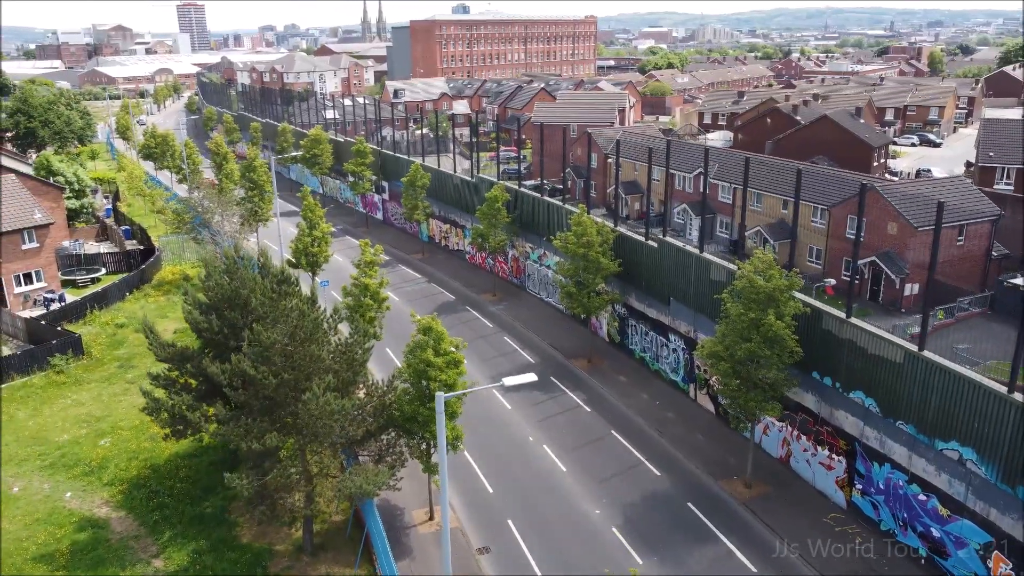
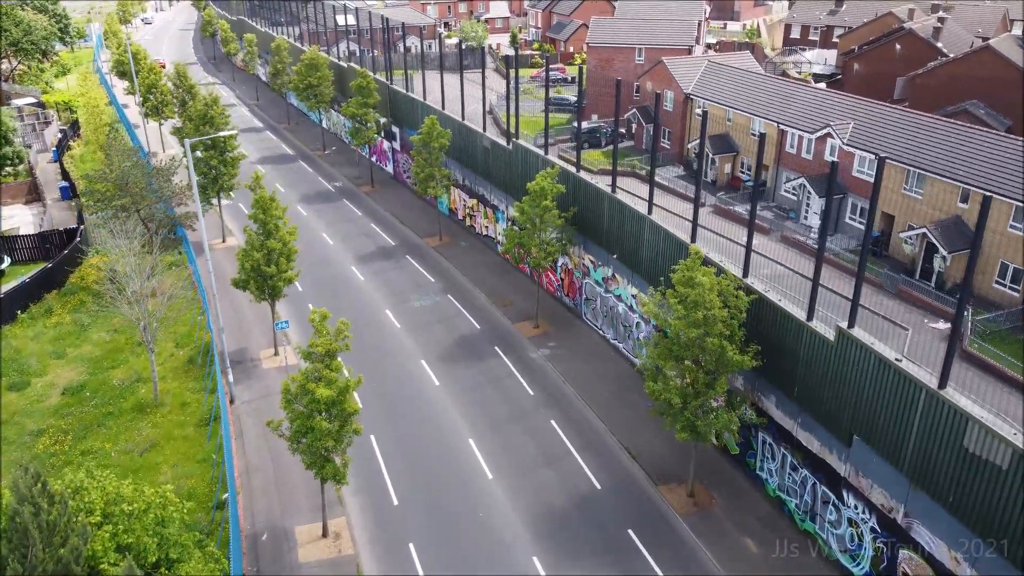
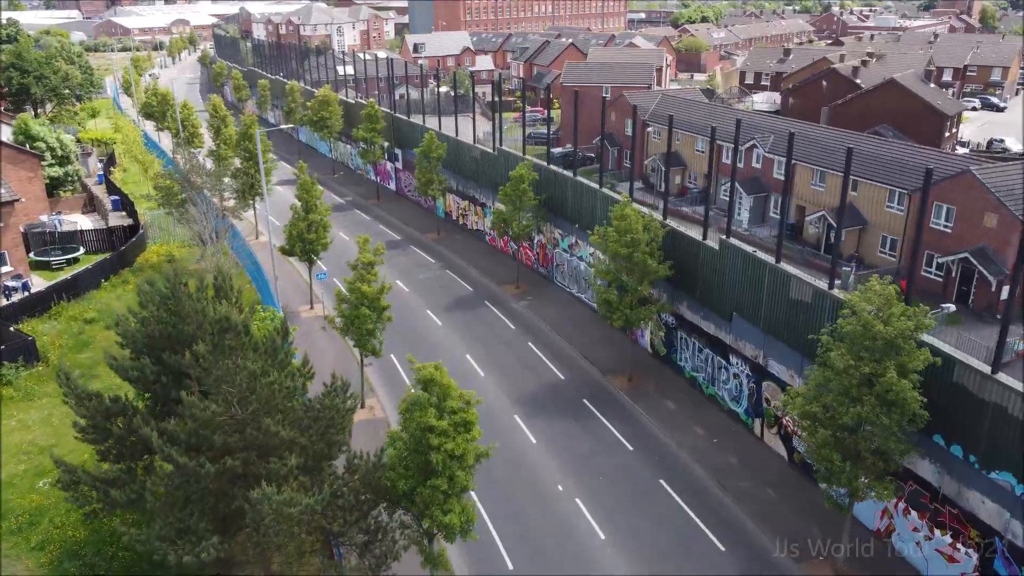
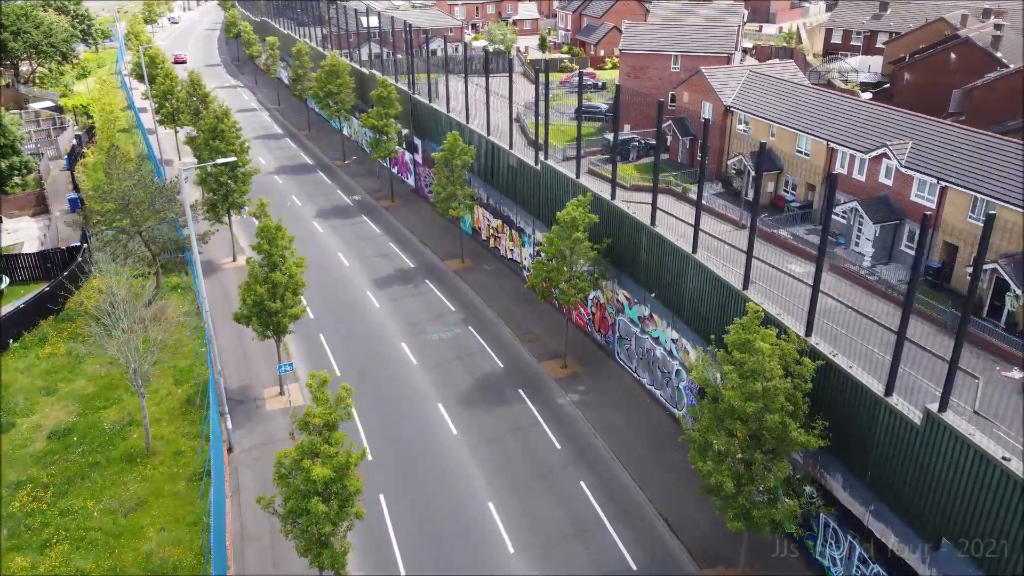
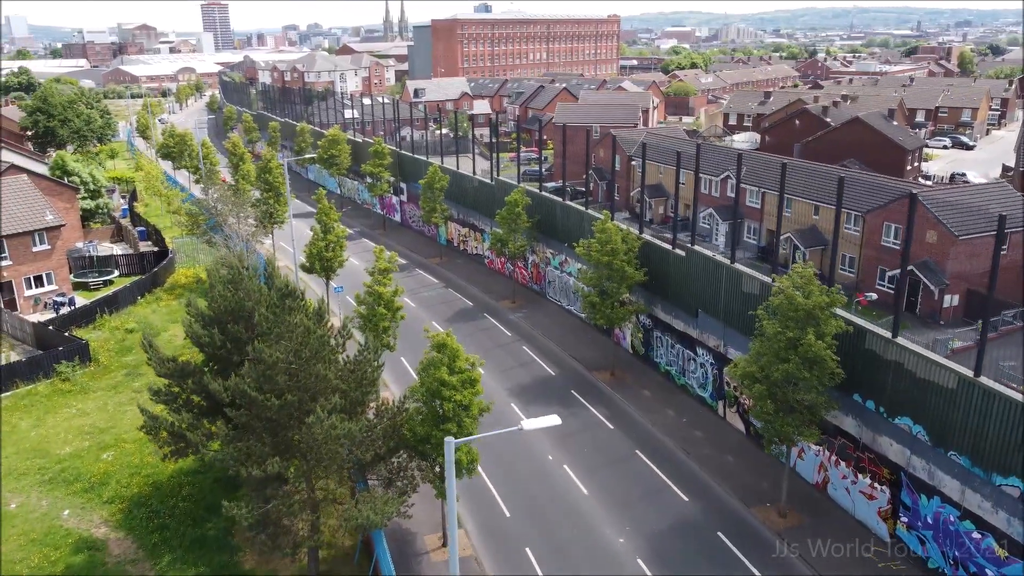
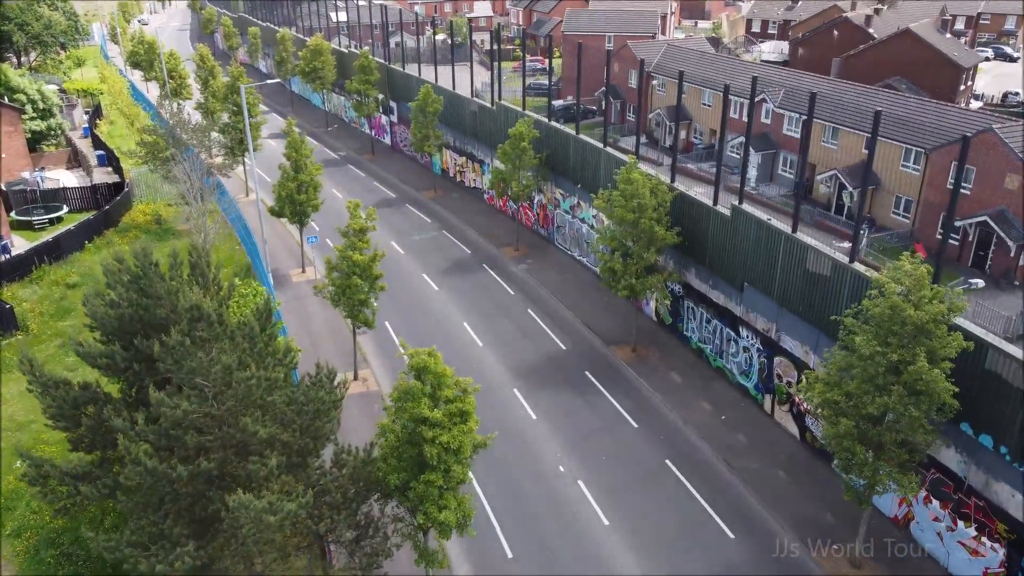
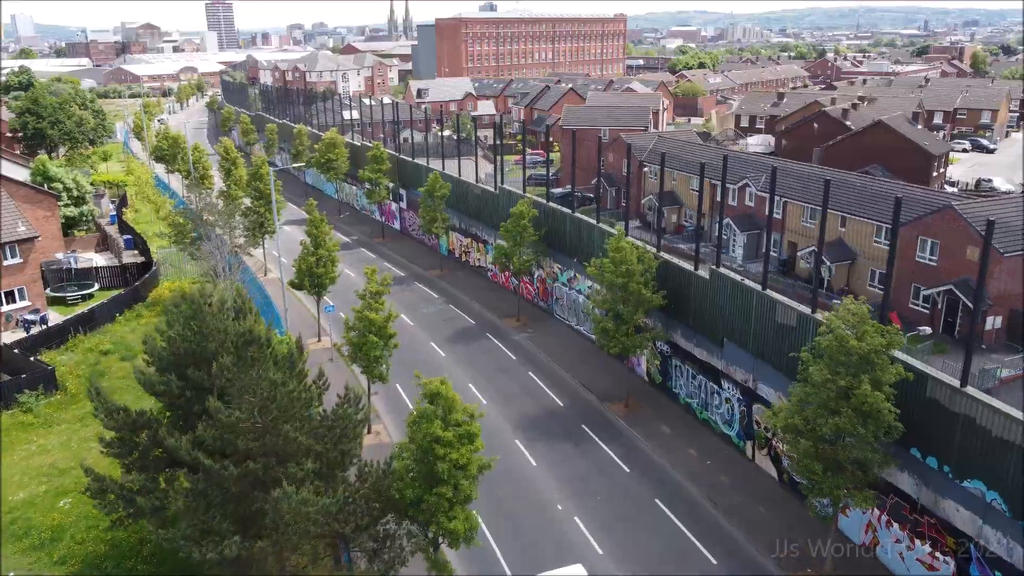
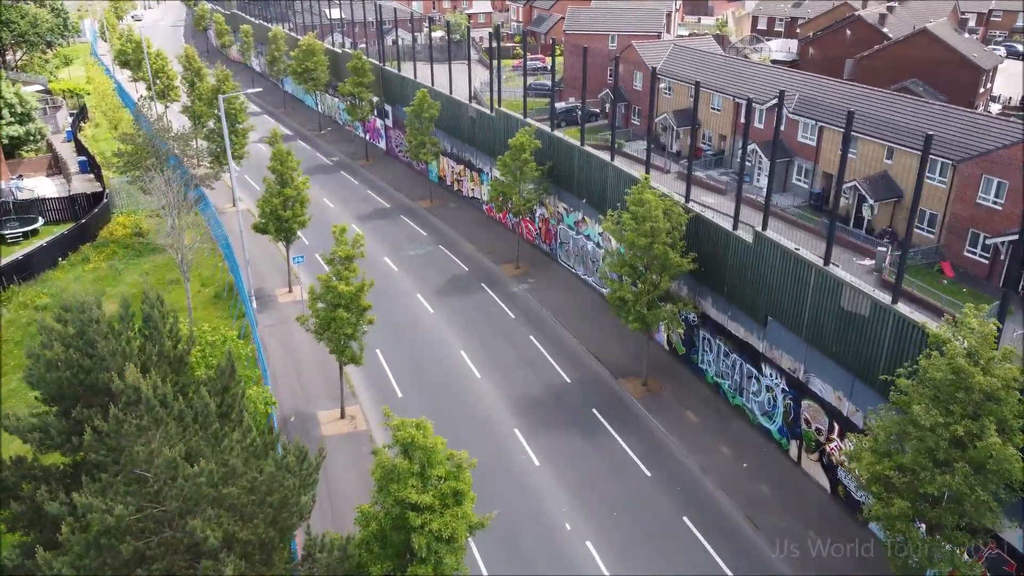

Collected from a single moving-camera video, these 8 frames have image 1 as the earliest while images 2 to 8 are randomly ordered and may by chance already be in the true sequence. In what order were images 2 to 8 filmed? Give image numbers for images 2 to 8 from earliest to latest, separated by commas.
5, 7, 3, 6, 8, 2, 4
